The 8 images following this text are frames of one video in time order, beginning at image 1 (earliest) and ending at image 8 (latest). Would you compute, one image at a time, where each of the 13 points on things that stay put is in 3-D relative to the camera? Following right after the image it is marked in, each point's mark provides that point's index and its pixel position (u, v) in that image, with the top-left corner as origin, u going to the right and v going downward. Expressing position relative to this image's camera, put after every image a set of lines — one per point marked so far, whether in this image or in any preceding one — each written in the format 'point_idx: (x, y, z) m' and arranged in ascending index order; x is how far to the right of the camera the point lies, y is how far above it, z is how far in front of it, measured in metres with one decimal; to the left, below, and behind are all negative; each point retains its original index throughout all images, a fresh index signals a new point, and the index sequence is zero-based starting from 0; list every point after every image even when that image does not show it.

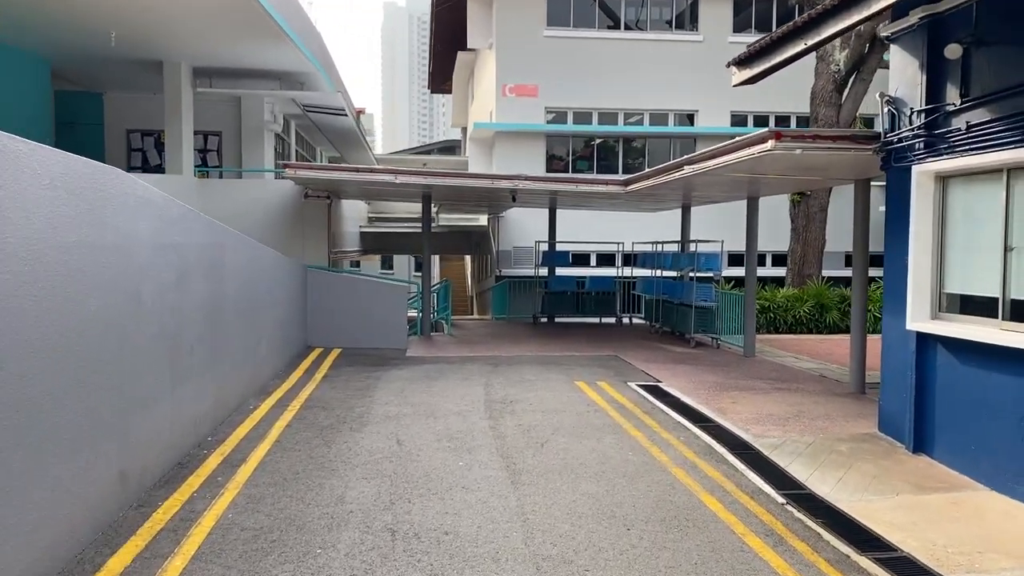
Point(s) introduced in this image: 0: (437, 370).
0: (-1.0, -1.1, +11.0) m
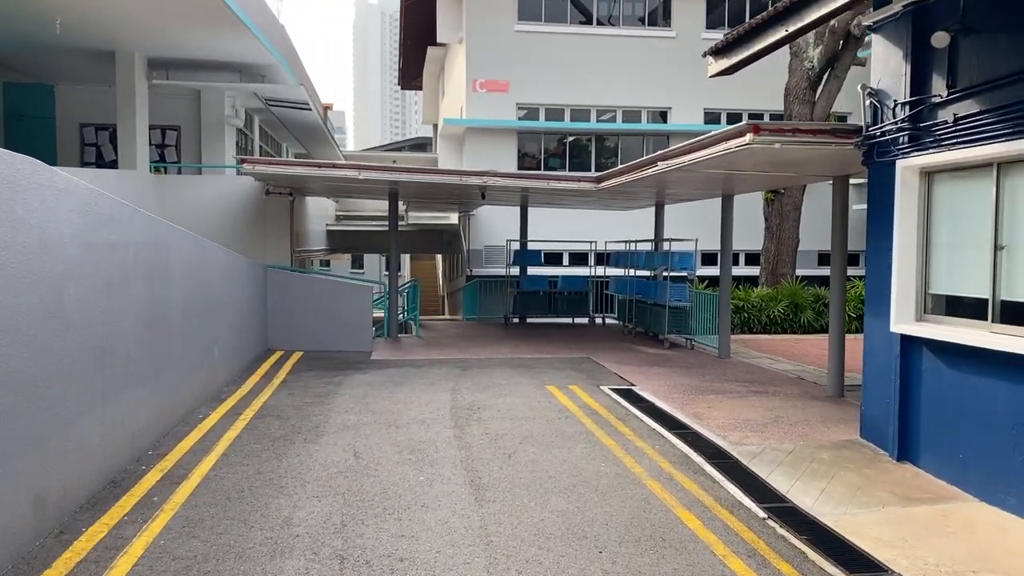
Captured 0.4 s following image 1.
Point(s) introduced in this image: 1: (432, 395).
0: (-1.5, -1.1, +10.5) m
1: (-0.9, -1.2, +9.1) m
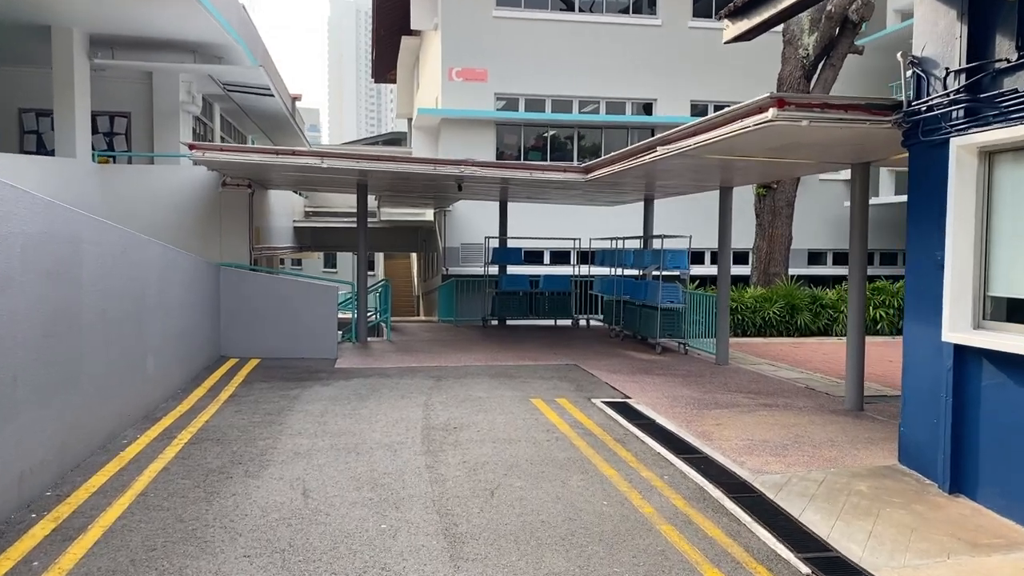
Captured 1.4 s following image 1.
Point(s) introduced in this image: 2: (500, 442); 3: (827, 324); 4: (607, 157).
0: (-1.7, -1.2, +9.4) m
1: (-1.1, -1.2, +7.9) m
2: (-0.1, -1.3, +6.8) m
3: (+6.2, -0.7, +15.8) m
4: (+1.3, +1.8, +11.2) m
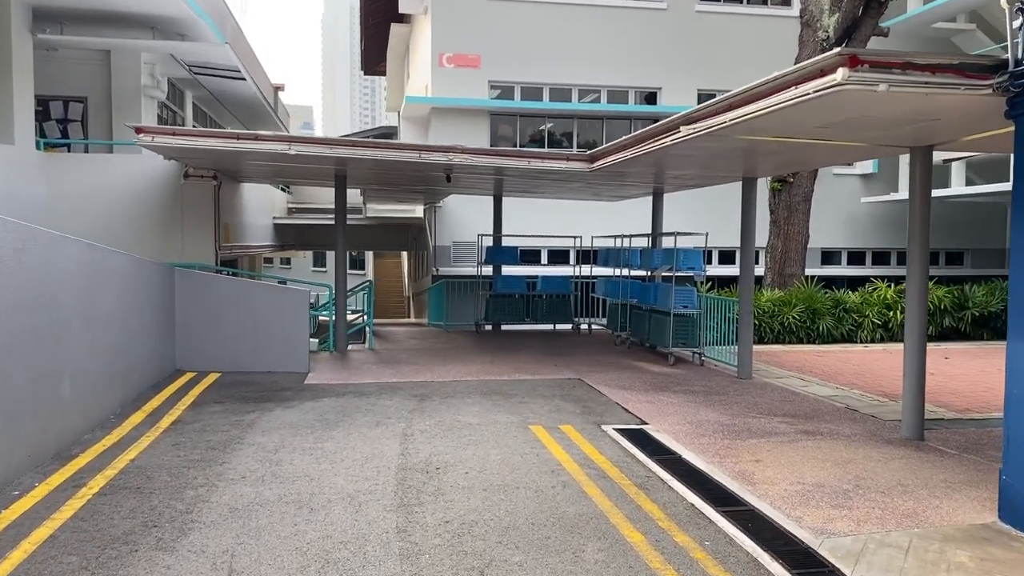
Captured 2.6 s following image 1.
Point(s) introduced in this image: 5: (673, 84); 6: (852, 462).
0: (-1.7, -1.2, +8.0) m
1: (-1.1, -1.3, +6.5) m
2: (-0.1, -1.4, +5.4) m
3: (+6.1, -0.8, +14.5) m
4: (+1.2, +1.8, +9.8) m
5: (+3.9, +4.9, +19.3) m
6: (+2.7, -1.4, +6.3) m
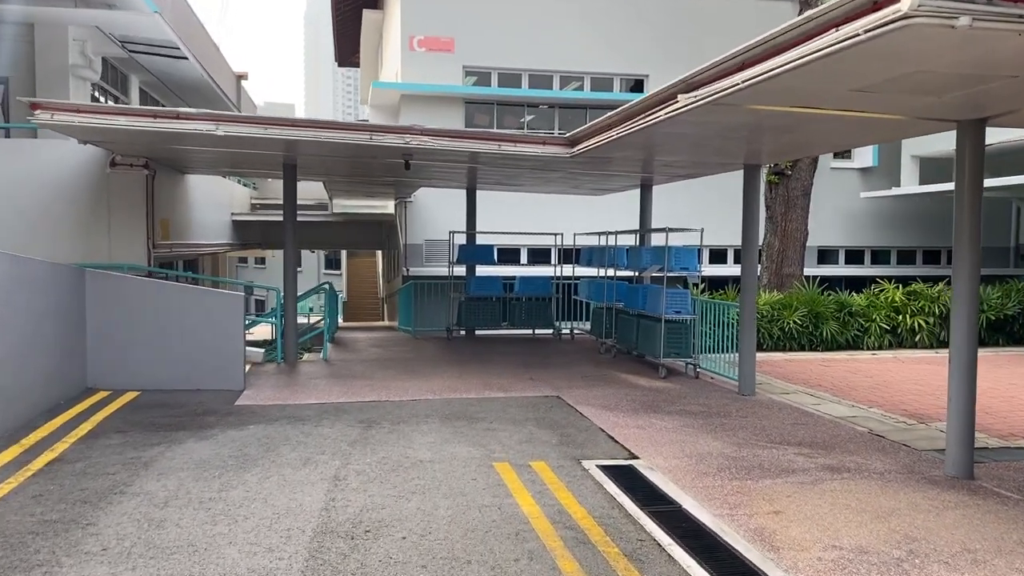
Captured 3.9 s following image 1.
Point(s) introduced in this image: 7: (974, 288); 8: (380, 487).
0: (-2.0, -1.3, +6.6) m
1: (-1.4, -1.3, +5.2) m
2: (-0.4, -1.4, +4.1) m
3: (+5.7, -0.8, +13.3) m
4: (+0.9, +1.8, +8.5) m
5: (+3.4, +4.9, +18.0) m
6: (+2.4, -1.4, +5.0) m
7: (+3.4, 0.0, +5.9) m
8: (-0.9, -1.3, +5.4) m
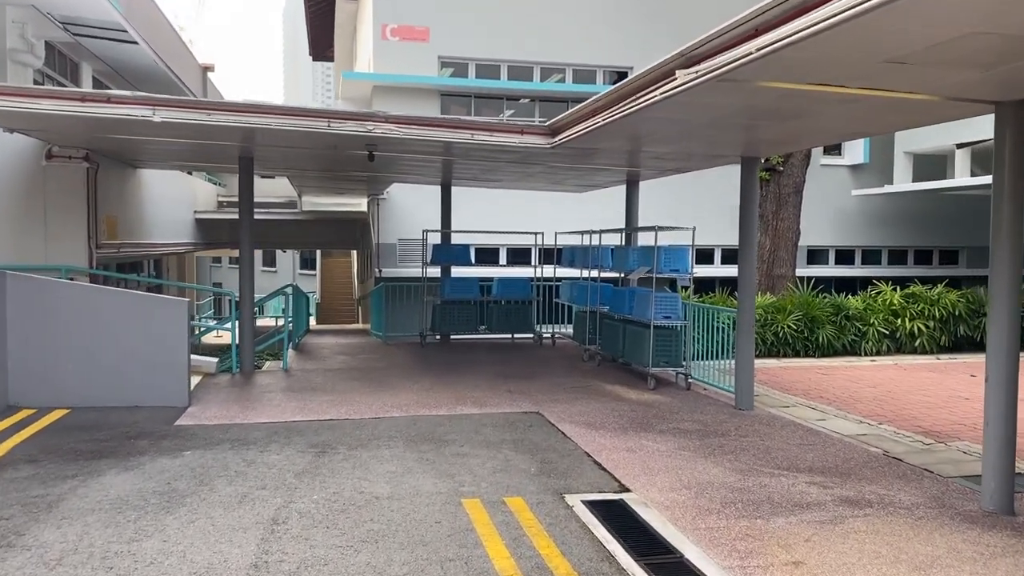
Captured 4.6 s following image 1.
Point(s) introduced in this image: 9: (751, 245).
0: (-2.2, -1.3, +5.7) m
1: (-1.6, -1.4, +4.3) m
2: (-0.5, -1.5, +3.2) m
3: (+5.4, -0.8, +12.6) m
4: (+0.6, +1.7, +7.7) m
5: (+2.9, +4.8, +17.2) m
6: (+2.2, -1.5, +4.2) m
7: (+3.2, 0.0, +5.1) m
8: (-1.0, -1.4, +4.5) m
9: (+2.5, +0.4, +8.3) m
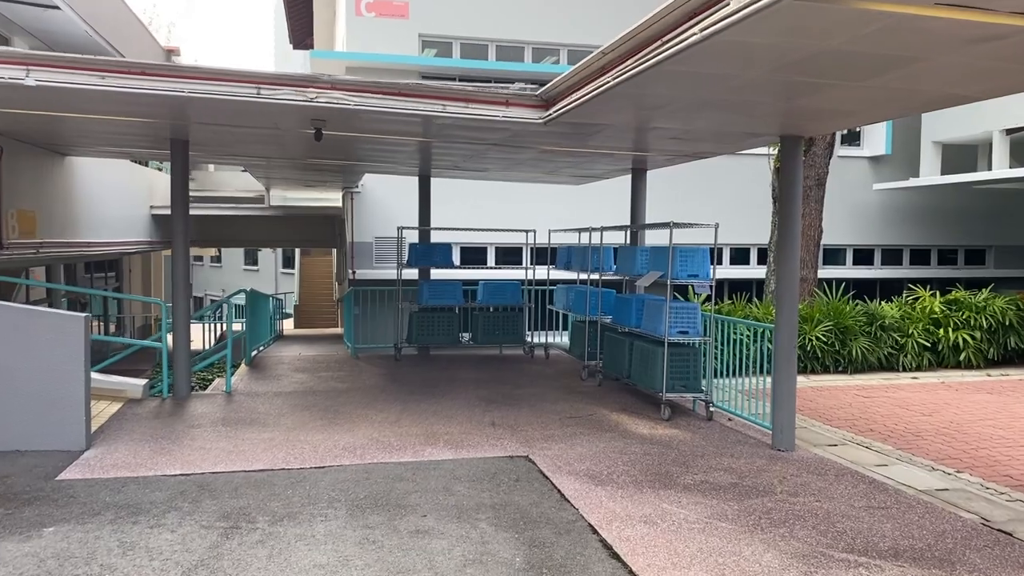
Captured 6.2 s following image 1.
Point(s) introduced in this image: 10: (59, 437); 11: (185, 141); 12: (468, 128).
0: (-2.3, -1.4, +4.1) m
1: (-1.7, -1.5, +2.6) m
2: (-0.6, -1.6, +1.6) m
3: (+5.2, -0.9, +11.0) m
4: (+0.5, +1.6, +6.0) m
5: (+2.7, +4.8, +15.6) m
6: (+2.1, -1.6, +2.6) m
7: (+3.1, -0.1, +3.5) m
8: (-1.2, -1.5, +2.9) m
9: (+2.3, +0.4, +6.7) m
10: (-3.6, -1.2, +6.4) m
11: (-3.5, +1.6, +8.7) m
12: (-0.4, +1.5, +7.5) m
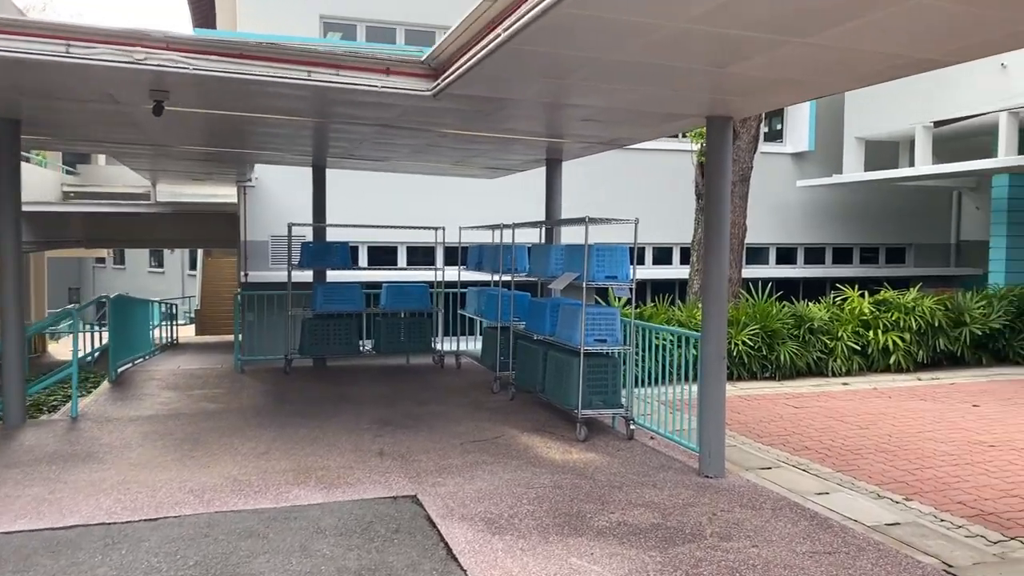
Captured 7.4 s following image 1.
0: (-2.9, -1.5, +2.8) m
1: (-2.1, -1.5, +1.5) m
2: (-1.0, -1.6, +0.5) m
3: (+4.0, -0.9, +10.4) m
4: (-0.3, +1.6, +5.0) m
5: (+1.0, +4.8, +14.8) m
6: (+1.7, -1.6, +1.8) m
7: (+2.5, -0.2, +2.7) m
8: (-1.6, -1.5, +1.8) m
9: (+1.5, +0.3, +5.8) m
10: (-4.3, -1.2, +5.0) m
11: (-4.5, +1.5, +7.3) m
12: (-1.3, +1.5, +6.5) m
